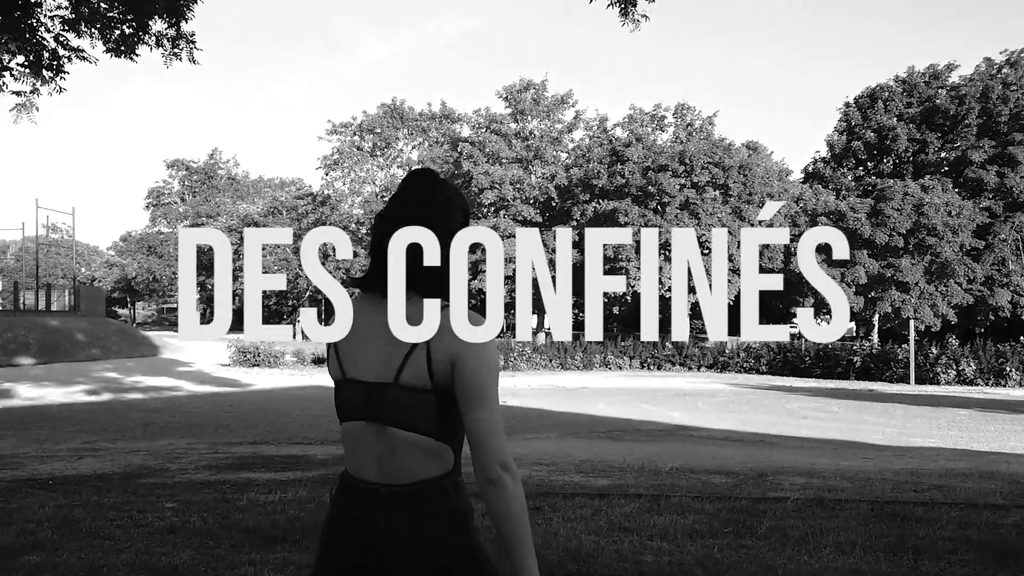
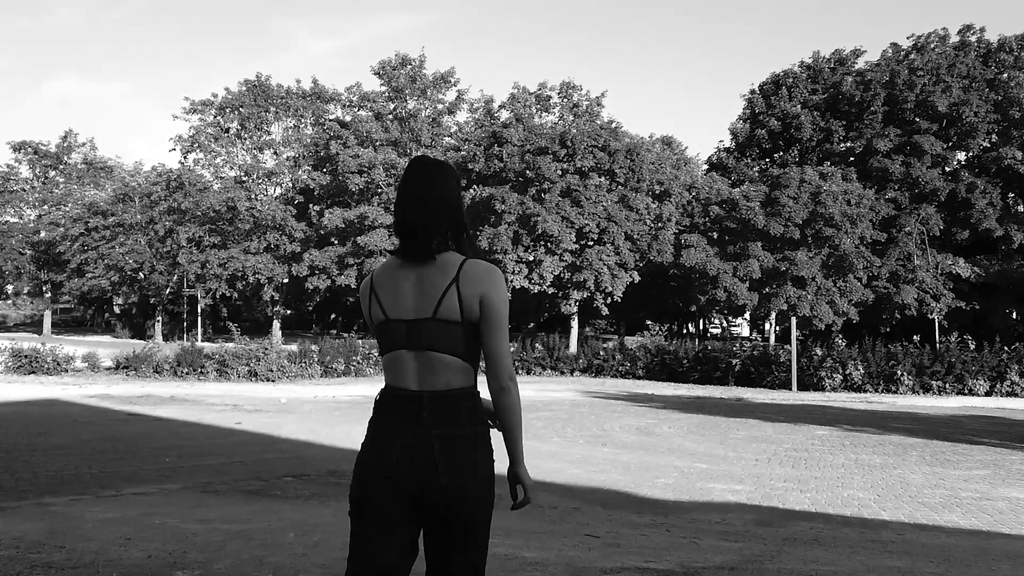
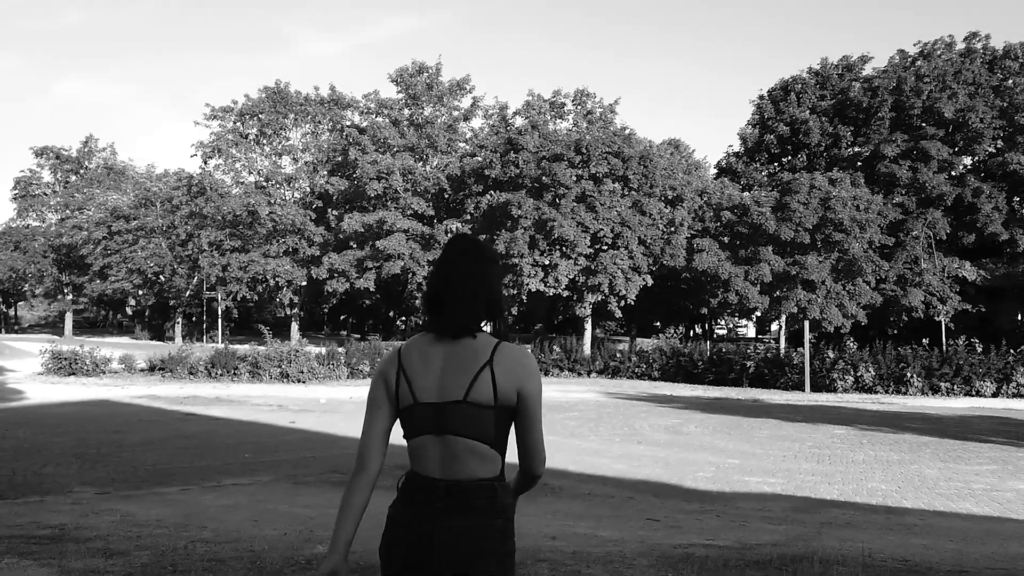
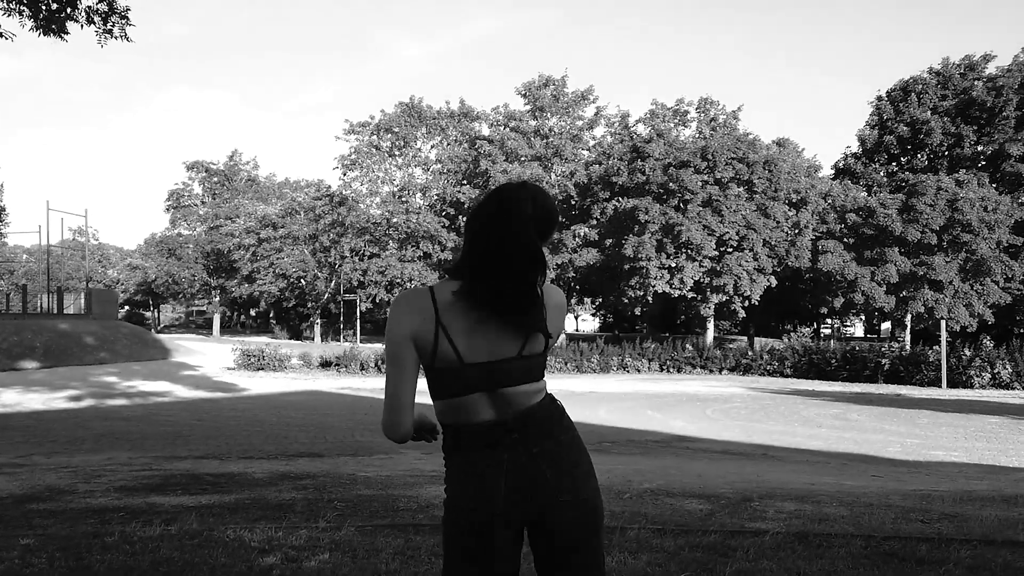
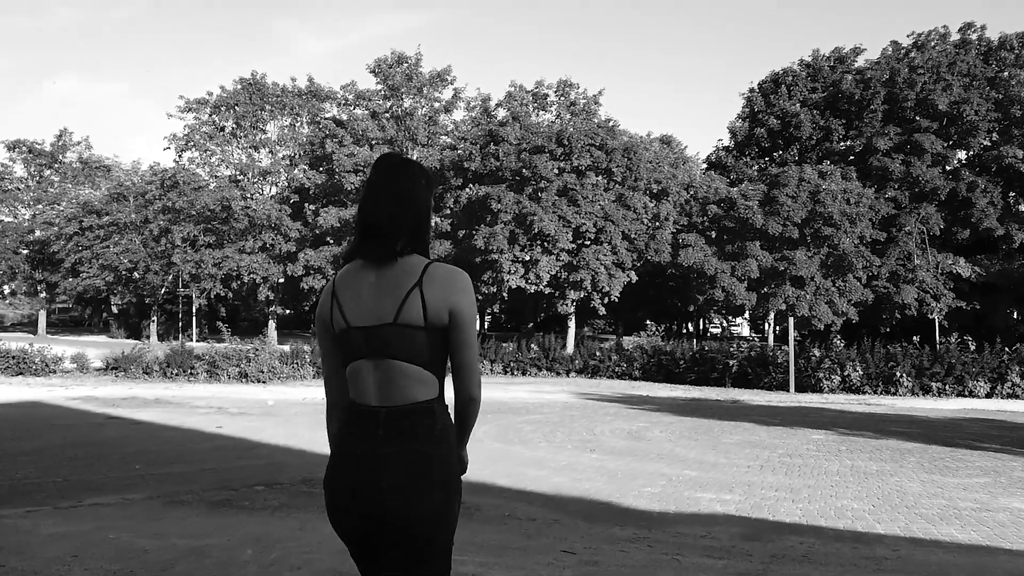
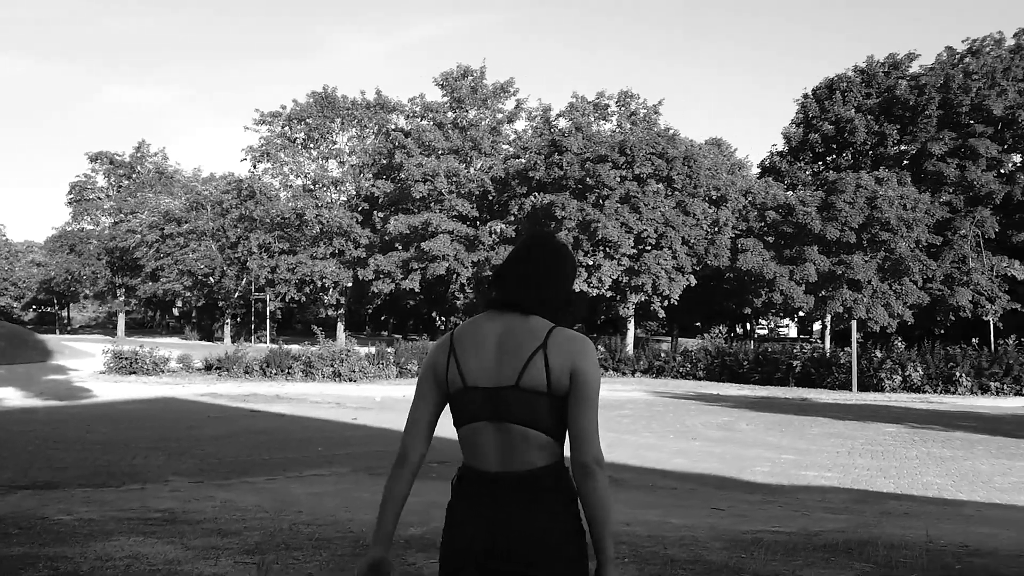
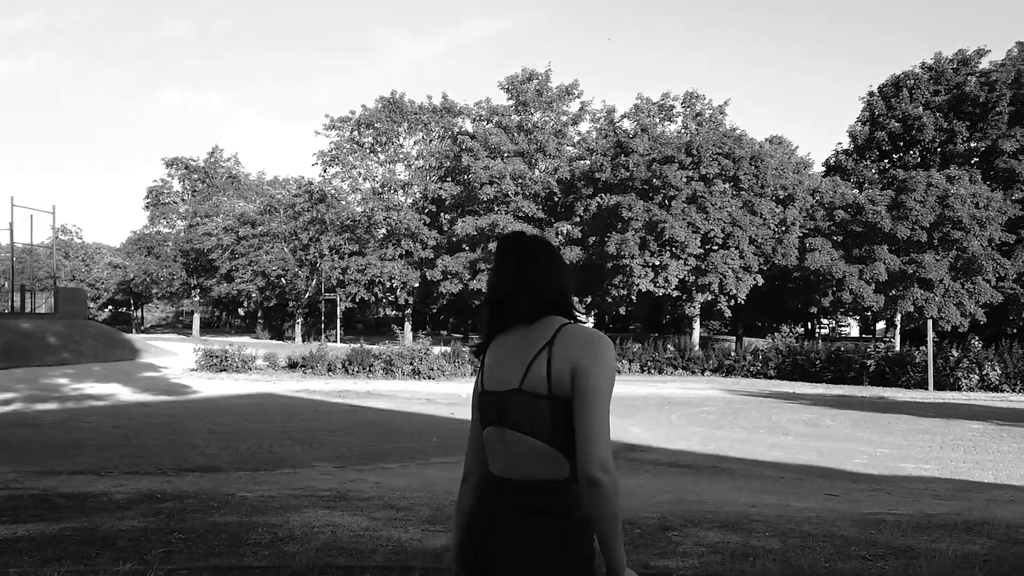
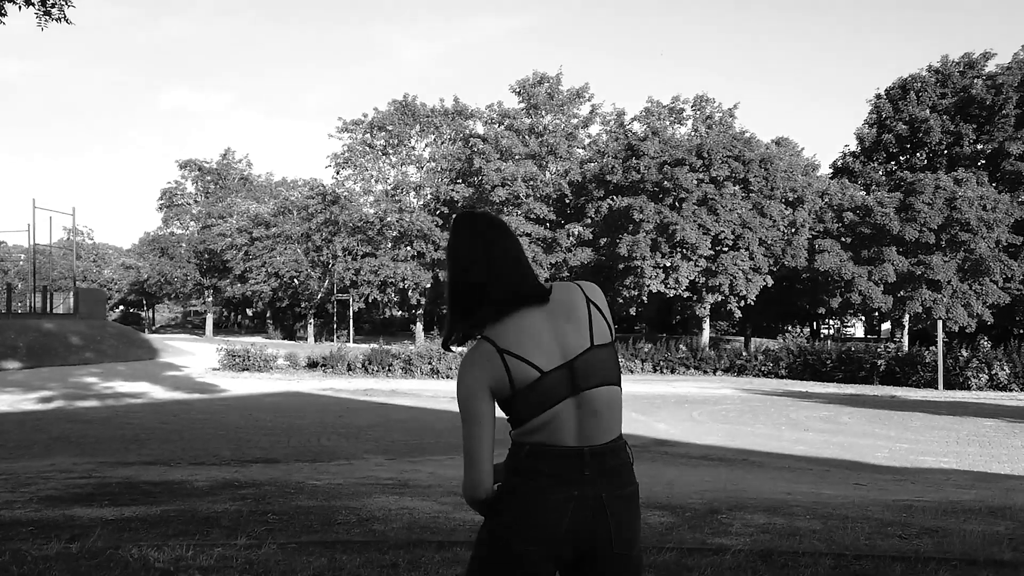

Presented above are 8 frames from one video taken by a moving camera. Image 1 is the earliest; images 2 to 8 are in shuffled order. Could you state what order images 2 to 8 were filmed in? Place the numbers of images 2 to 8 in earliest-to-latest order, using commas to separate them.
4, 8, 7, 6, 3, 2, 5
